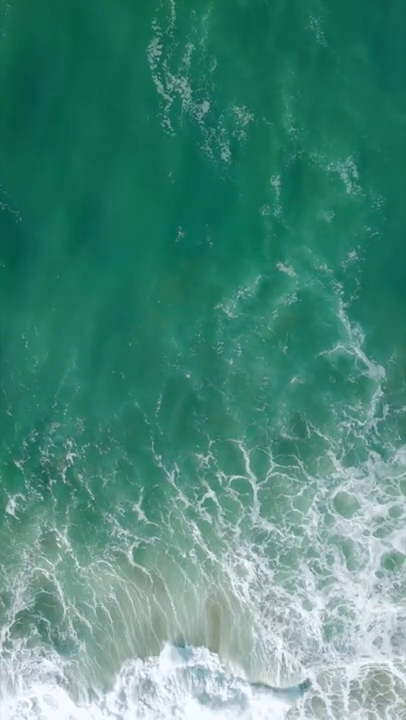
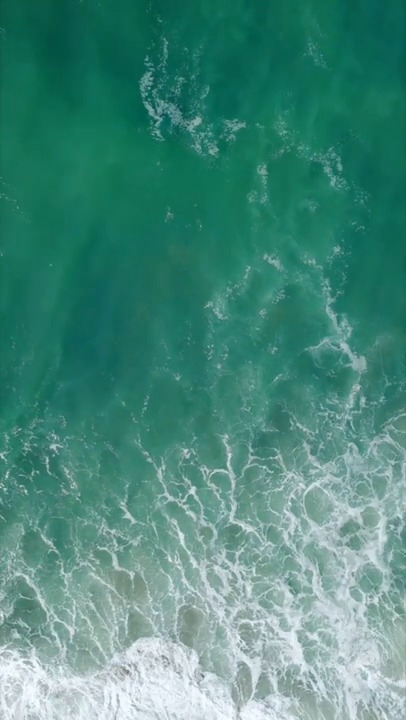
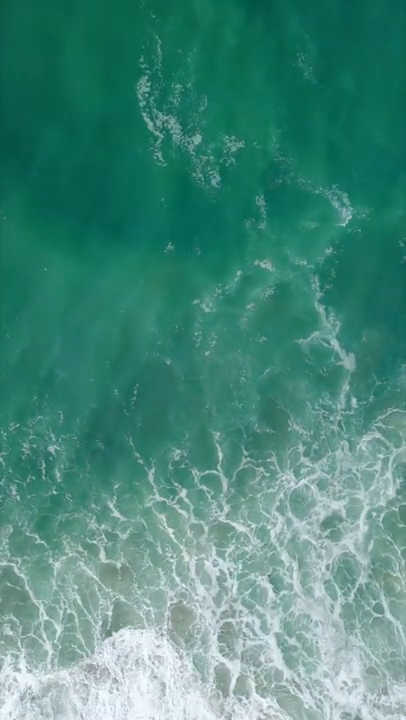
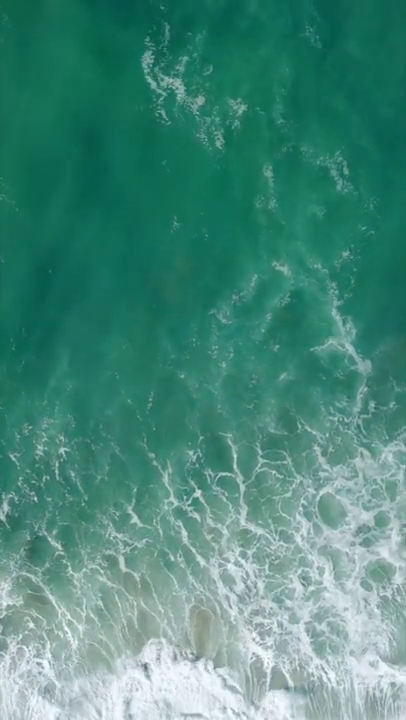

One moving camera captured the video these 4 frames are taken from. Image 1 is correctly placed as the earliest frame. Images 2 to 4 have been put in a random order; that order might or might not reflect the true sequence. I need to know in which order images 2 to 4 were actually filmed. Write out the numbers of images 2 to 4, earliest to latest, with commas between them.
4, 2, 3
